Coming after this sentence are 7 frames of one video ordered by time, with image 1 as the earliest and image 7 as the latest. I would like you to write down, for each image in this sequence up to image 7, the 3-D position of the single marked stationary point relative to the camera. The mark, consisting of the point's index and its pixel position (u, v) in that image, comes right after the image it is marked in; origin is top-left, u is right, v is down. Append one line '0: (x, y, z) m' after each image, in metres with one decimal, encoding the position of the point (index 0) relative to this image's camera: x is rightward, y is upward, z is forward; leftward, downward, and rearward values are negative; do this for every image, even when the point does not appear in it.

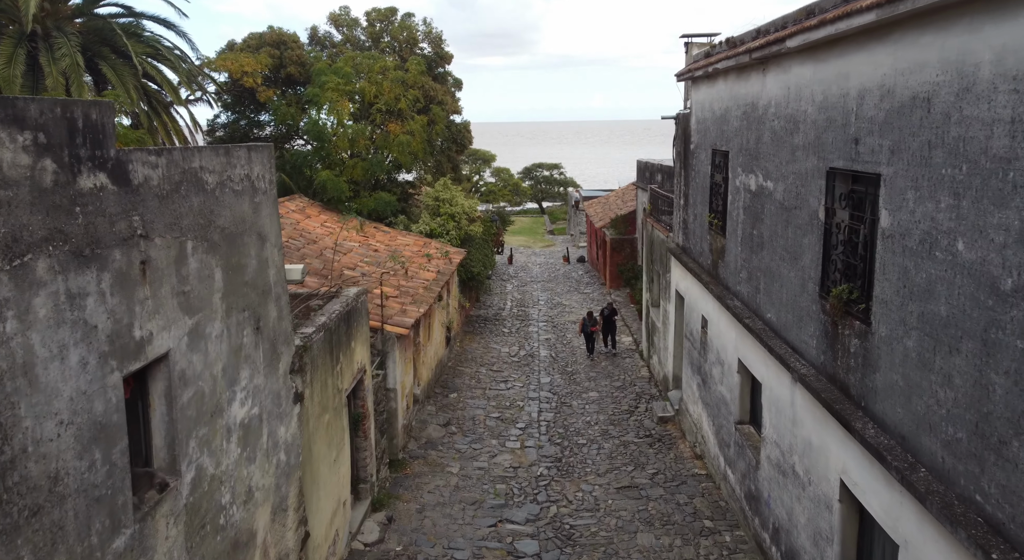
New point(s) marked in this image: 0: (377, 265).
0: (-2.6, +0.2, +14.5) m
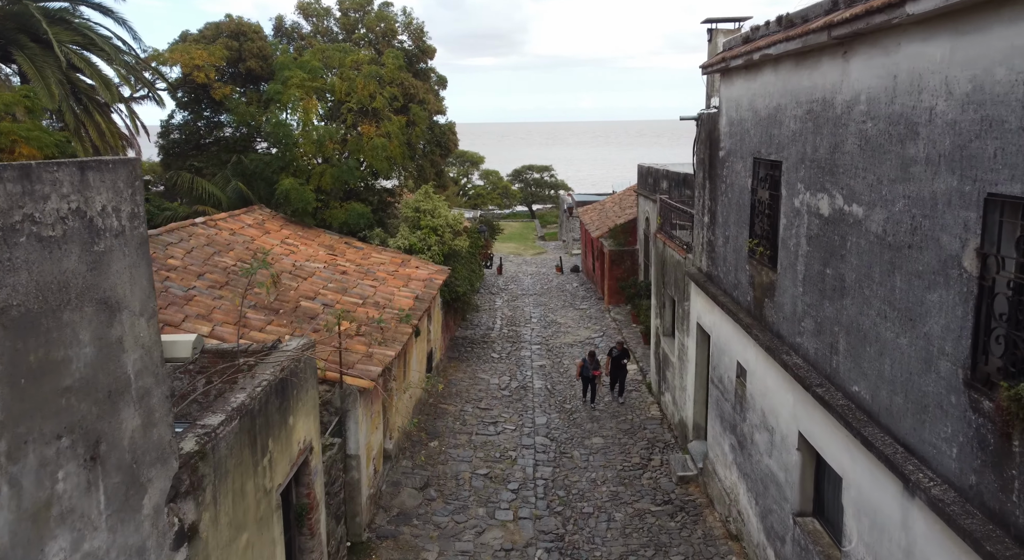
0: (-2.8, -0.2, +12.3) m
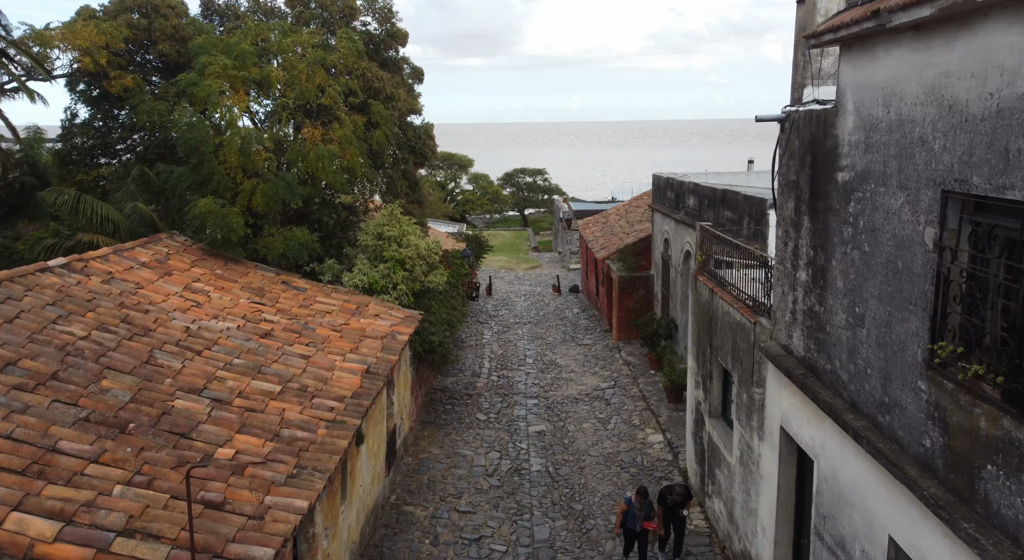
0: (-2.9, -1.1, +8.4) m
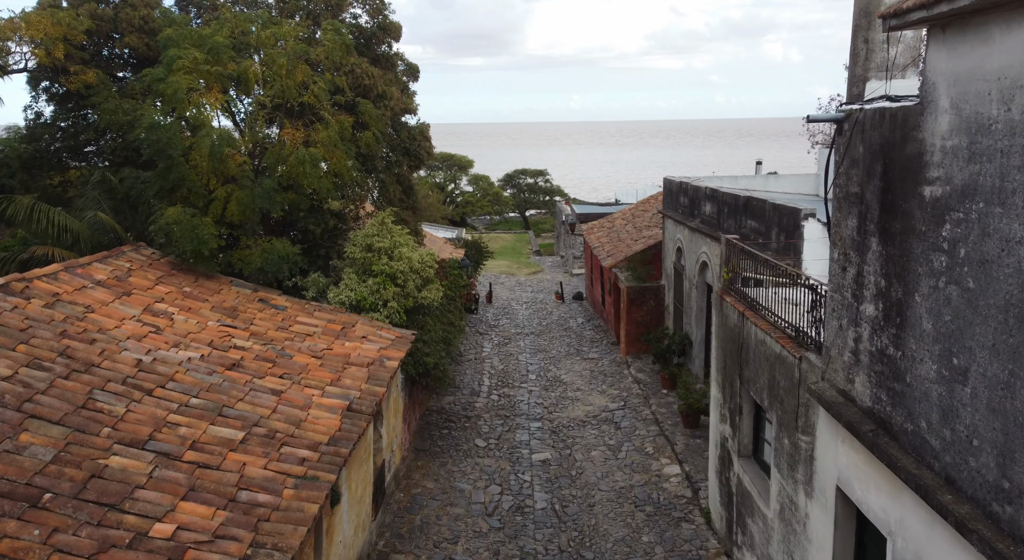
0: (-2.9, -1.3, +7.2) m
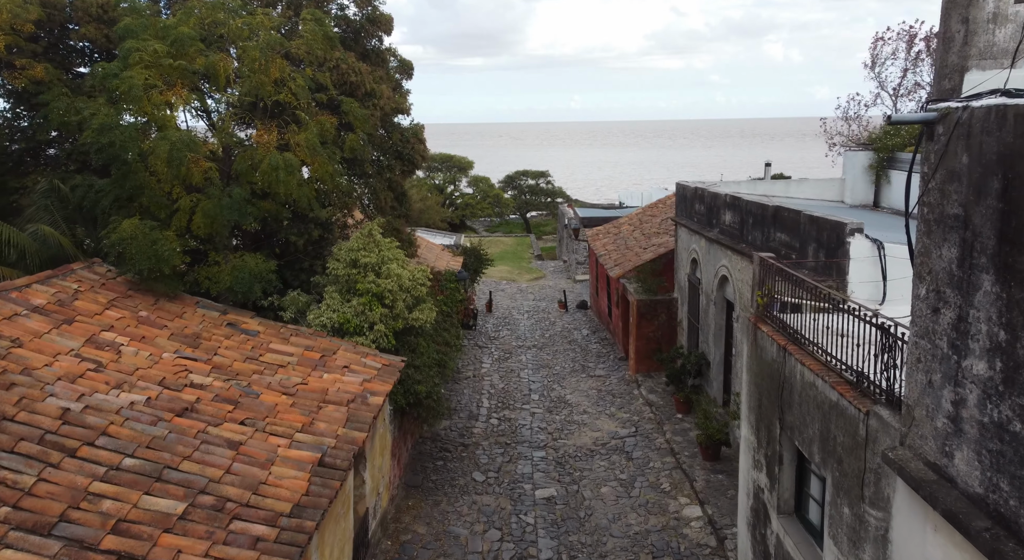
0: (-2.9, -1.6, +5.9) m
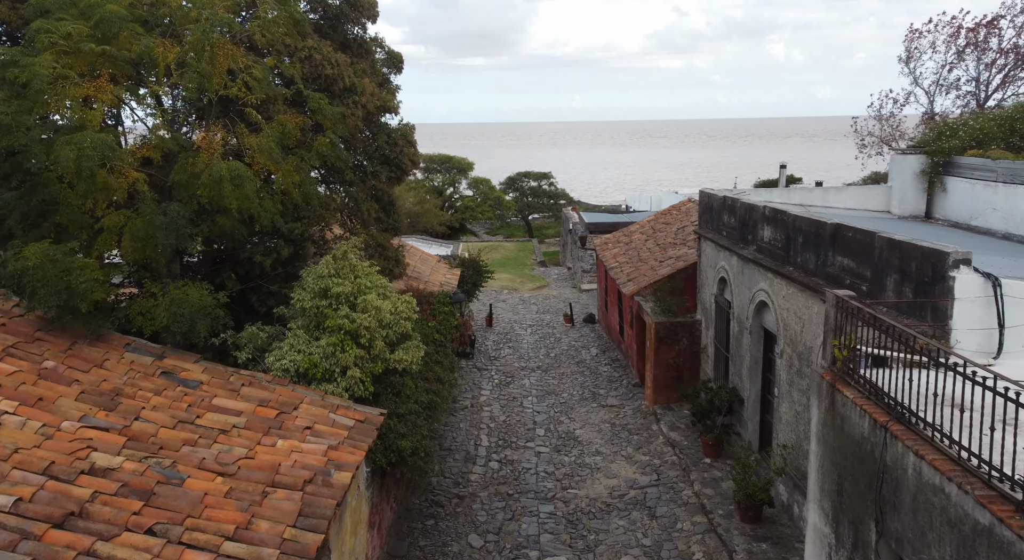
0: (-2.8, -2.0, +3.9) m
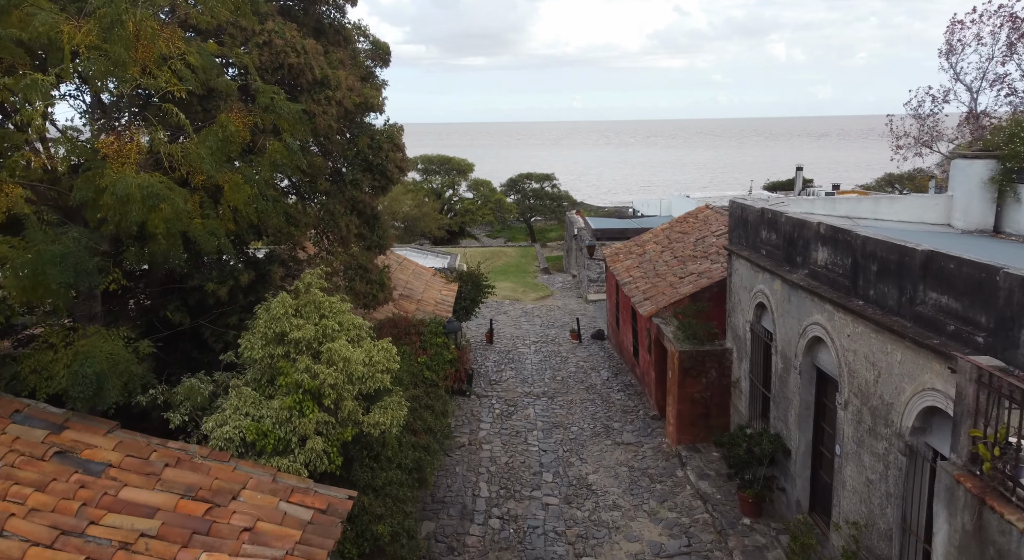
0: (-2.8, -2.4, +1.9) m
